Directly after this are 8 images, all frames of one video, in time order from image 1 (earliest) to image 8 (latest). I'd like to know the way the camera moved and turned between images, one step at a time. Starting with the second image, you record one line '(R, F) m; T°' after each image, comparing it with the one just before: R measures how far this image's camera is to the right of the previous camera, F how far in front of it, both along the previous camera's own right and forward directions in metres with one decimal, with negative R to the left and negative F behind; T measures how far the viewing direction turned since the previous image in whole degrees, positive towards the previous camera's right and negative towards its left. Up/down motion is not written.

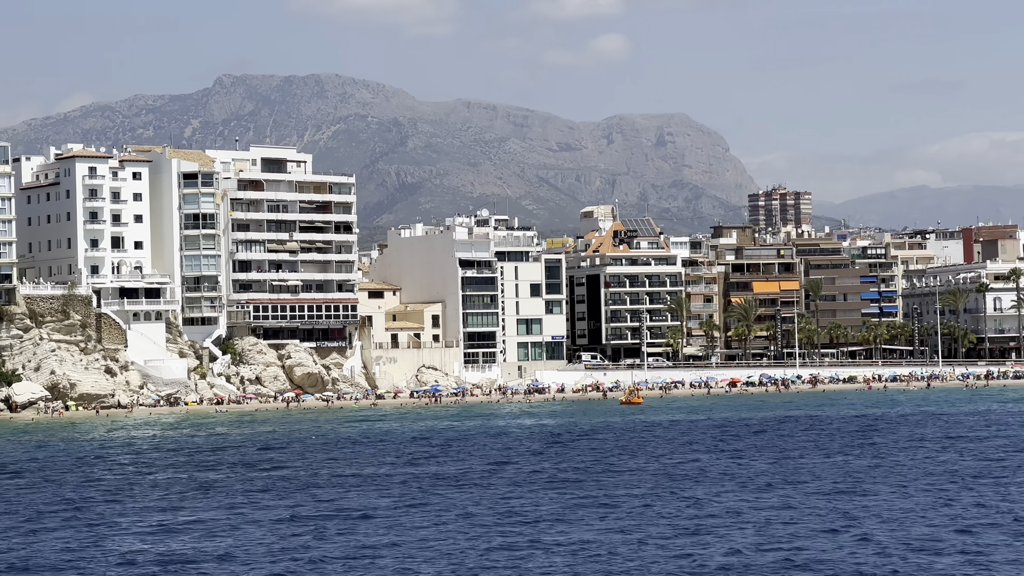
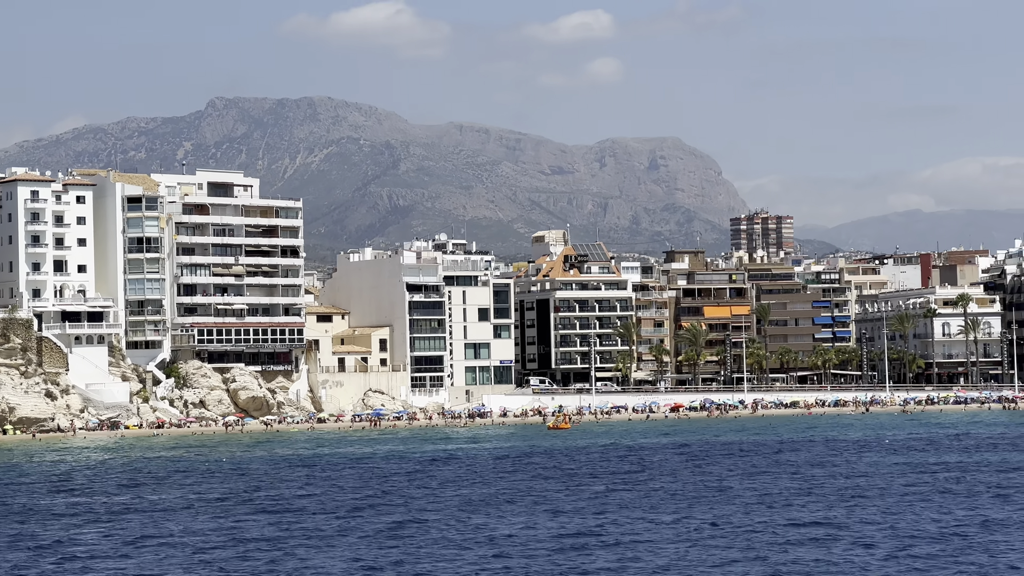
(+3.1, -0.5) m; 0°
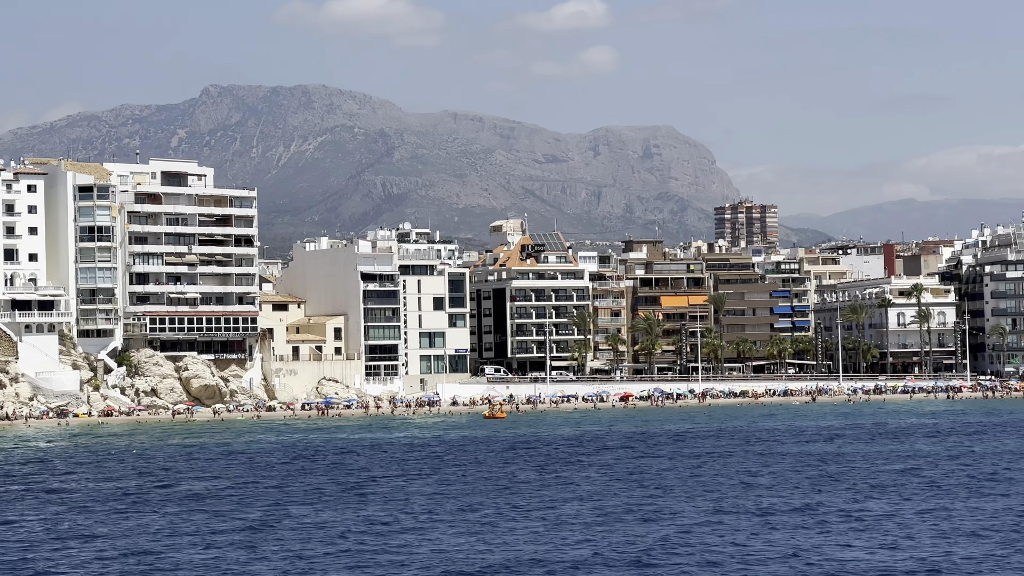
(+2.7, -0.6) m; 0°
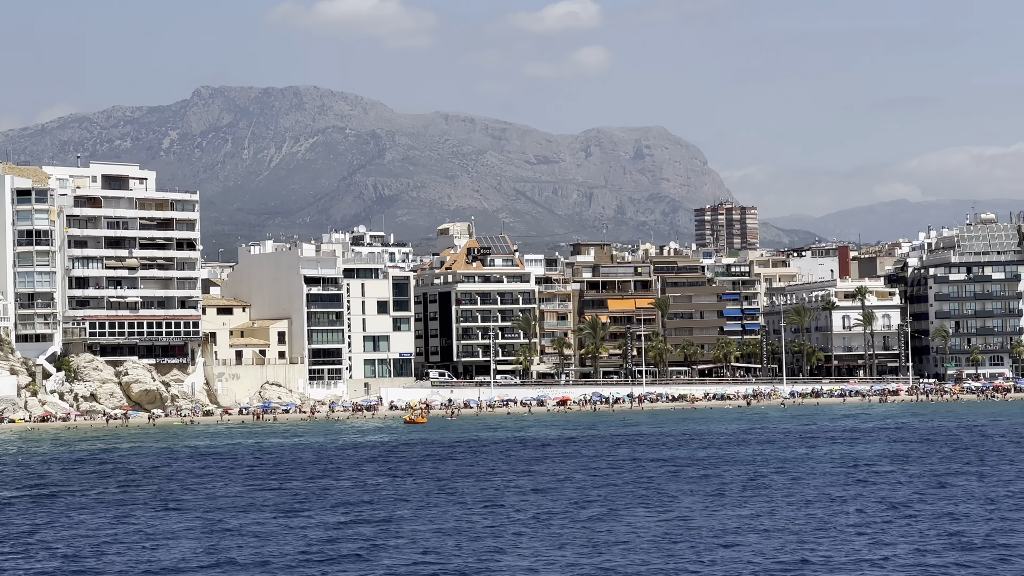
(+3.3, -0.5) m; +1°
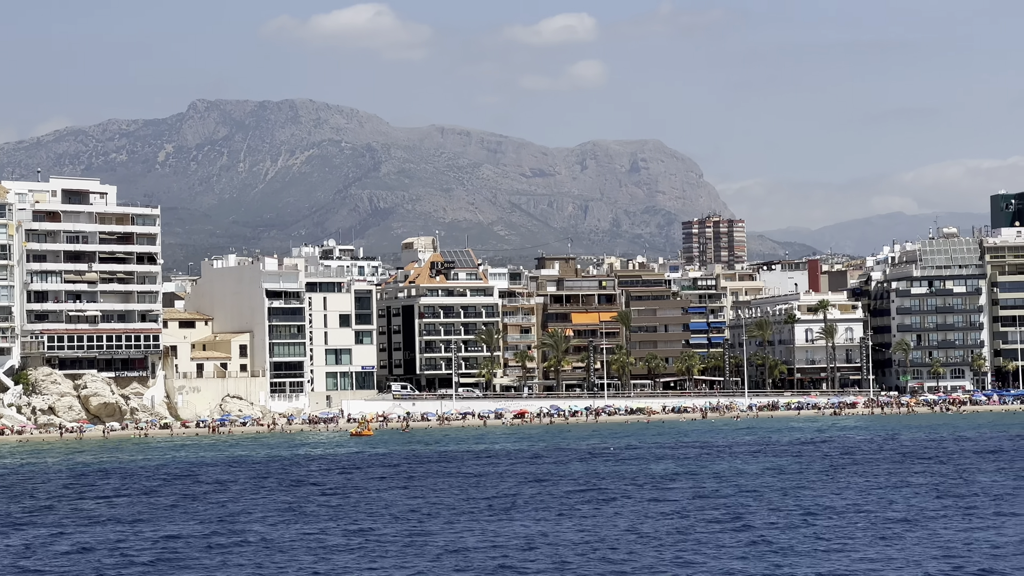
(+2.4, -0.4) m; 0°
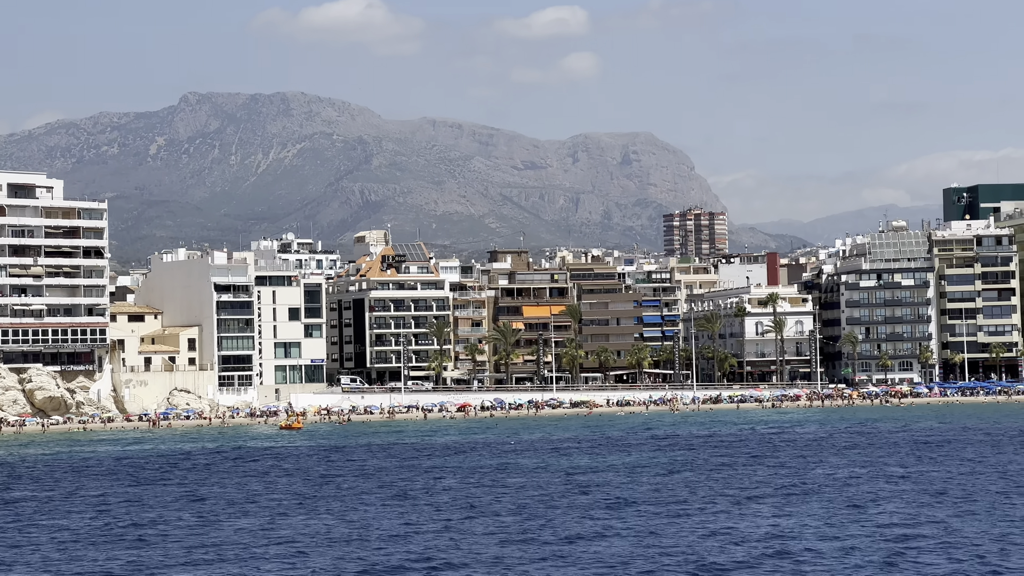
(+3.0, -0.4) m; +1°
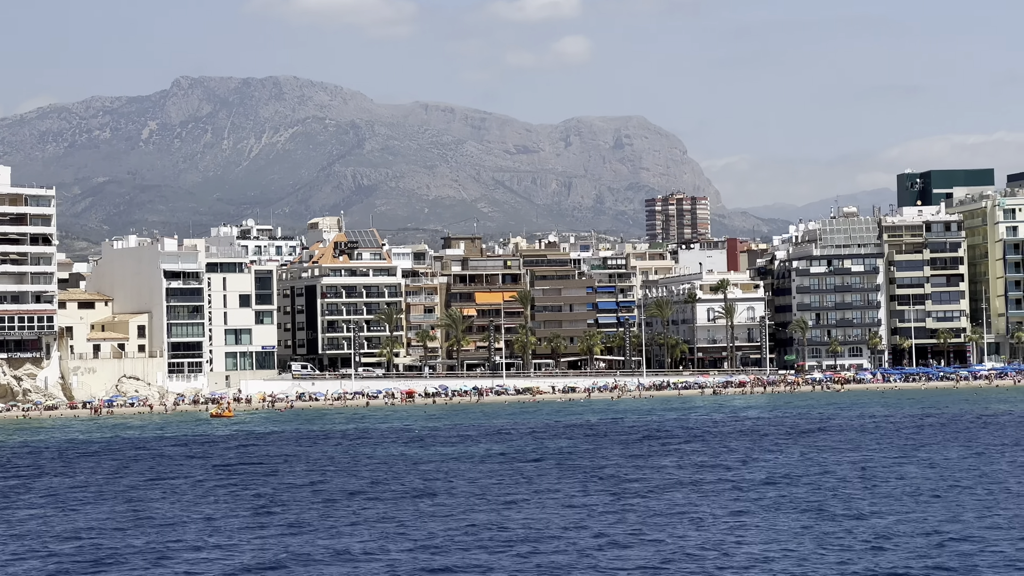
(+2.9, -0.4) m; 0°
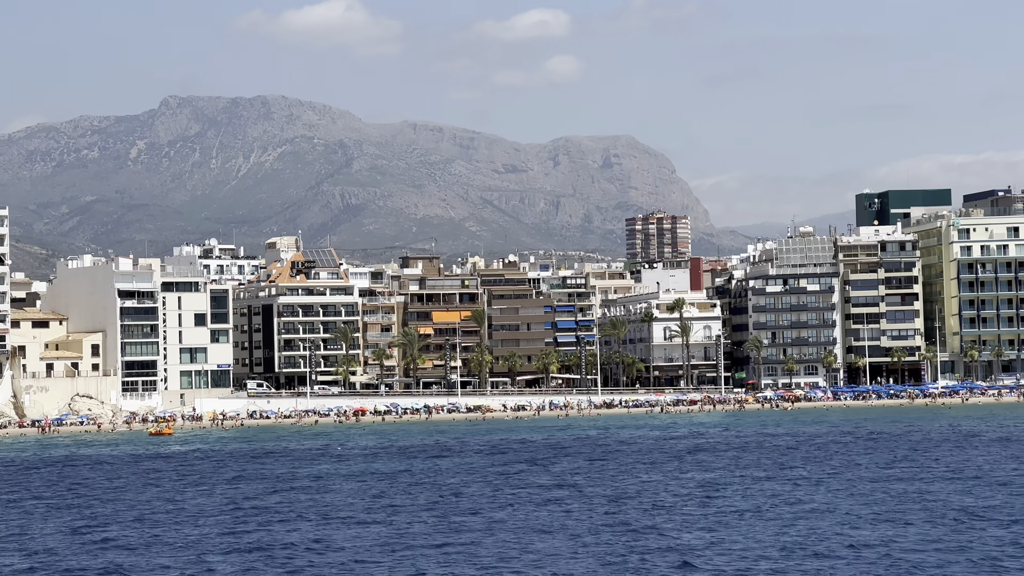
(+2.2, -0.2) m; +1°
